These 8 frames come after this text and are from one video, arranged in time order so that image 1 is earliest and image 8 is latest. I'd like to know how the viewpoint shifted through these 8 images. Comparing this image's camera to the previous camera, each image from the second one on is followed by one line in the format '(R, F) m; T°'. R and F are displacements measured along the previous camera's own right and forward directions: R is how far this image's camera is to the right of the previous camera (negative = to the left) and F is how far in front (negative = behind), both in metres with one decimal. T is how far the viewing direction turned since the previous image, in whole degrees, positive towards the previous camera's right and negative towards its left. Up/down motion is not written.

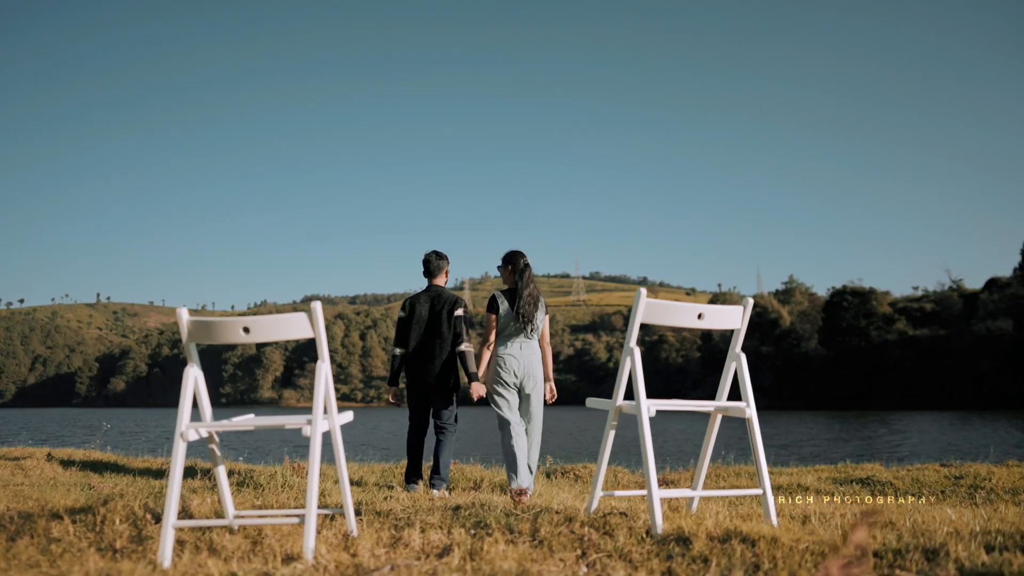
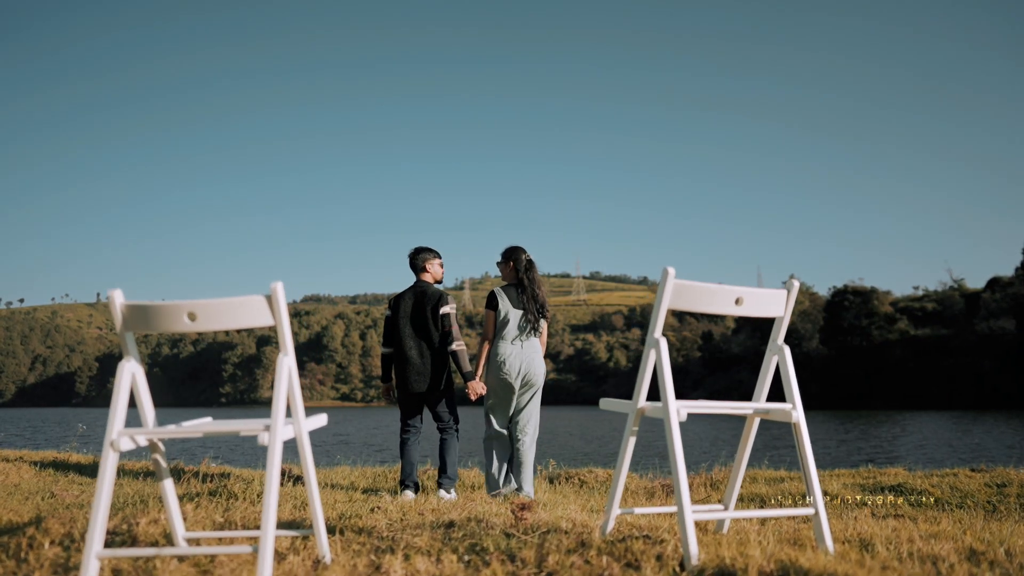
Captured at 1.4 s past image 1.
(0.0, +0.6) m; 0°
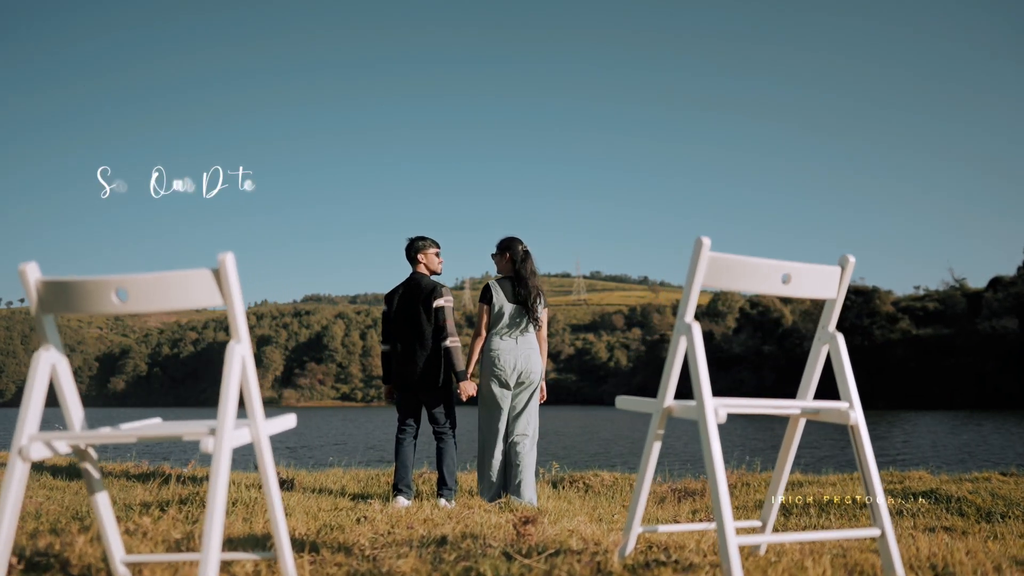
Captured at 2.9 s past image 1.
(0.0, +0.5) m; 0°
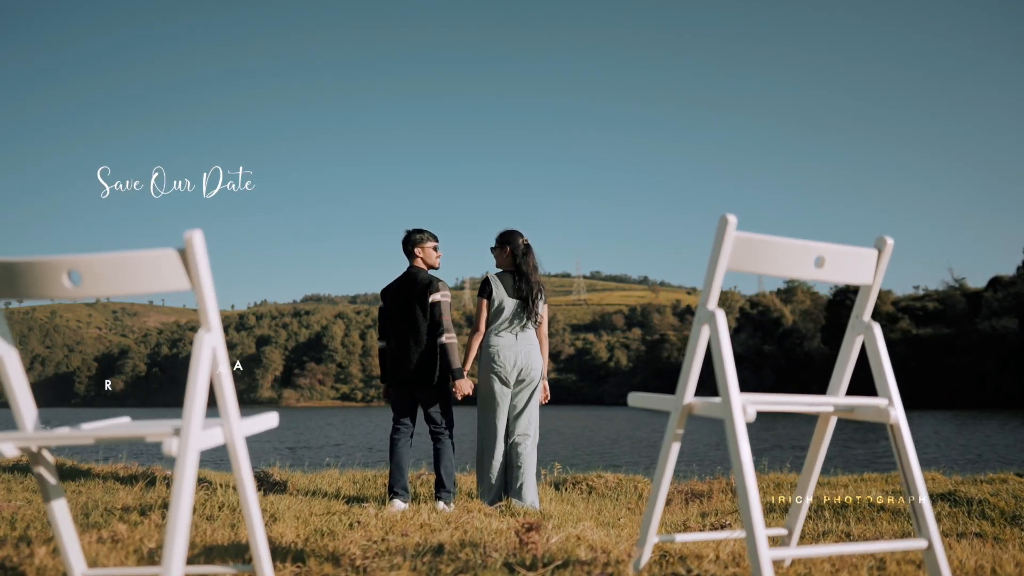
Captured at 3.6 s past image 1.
(0.0, +0.3) m; 0°
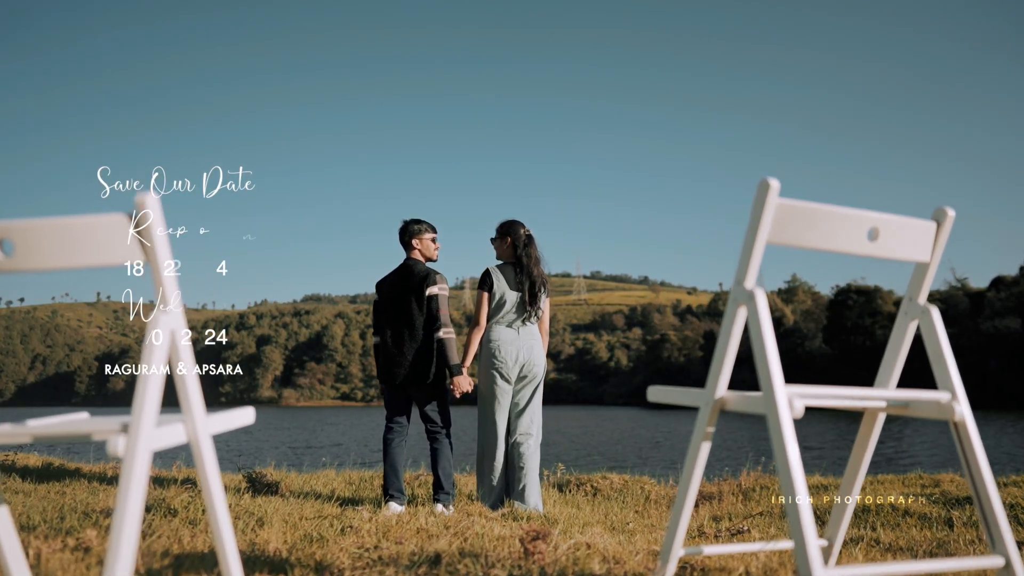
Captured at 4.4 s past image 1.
(0.0, +0.3) m; 0°
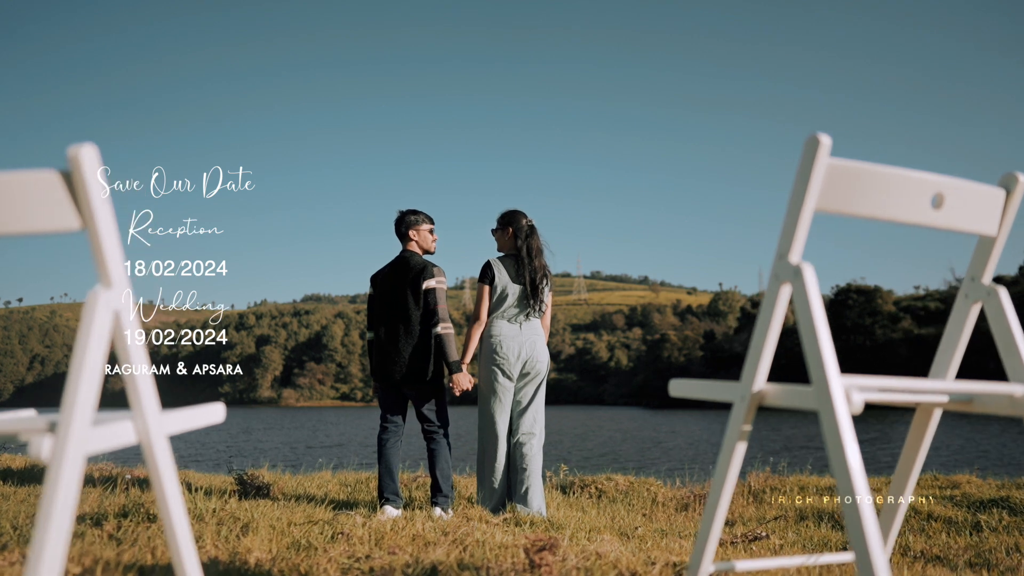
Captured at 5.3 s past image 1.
(0.0, +0.3) m; 0°
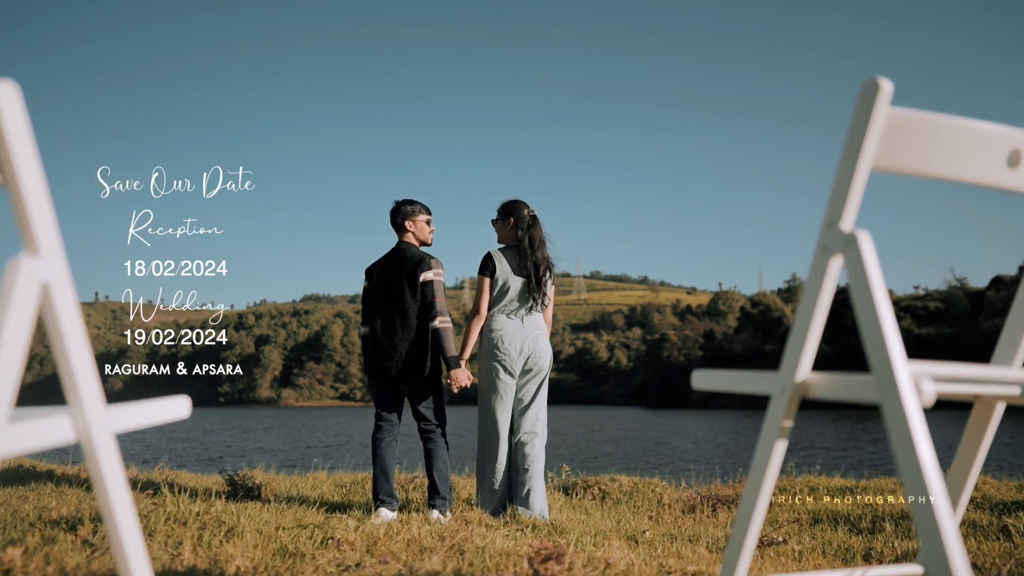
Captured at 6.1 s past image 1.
(0.0, +0.3) m; 0°
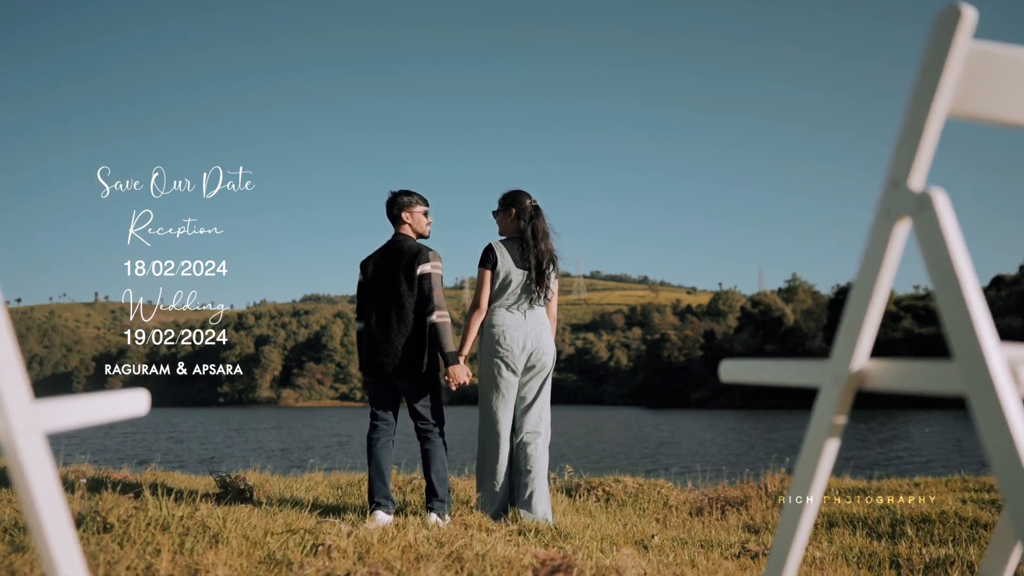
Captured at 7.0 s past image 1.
(0.0, +0.2) m; 0°
